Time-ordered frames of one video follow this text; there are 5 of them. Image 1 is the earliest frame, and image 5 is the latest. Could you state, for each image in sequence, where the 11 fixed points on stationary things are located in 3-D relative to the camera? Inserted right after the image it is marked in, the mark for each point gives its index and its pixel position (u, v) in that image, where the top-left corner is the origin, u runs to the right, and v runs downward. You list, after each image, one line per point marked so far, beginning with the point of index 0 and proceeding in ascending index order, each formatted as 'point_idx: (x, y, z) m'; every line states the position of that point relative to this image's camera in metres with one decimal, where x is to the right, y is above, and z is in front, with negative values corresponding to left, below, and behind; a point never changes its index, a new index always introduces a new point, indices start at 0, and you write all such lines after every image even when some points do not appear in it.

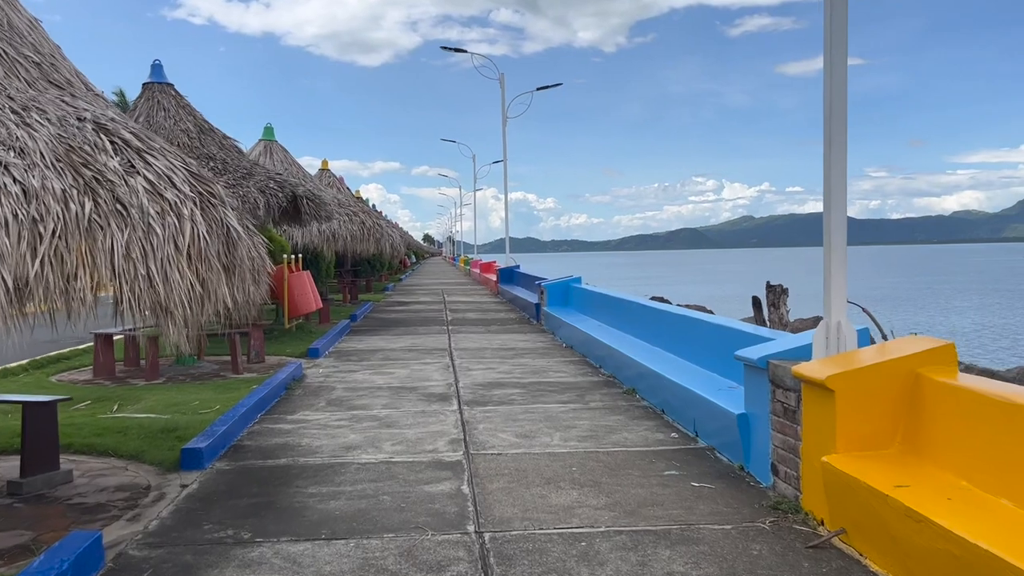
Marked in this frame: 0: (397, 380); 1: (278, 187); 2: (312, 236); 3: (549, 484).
0: (-1.3, -1.0, +9.3) m
1: (-2.7, +1.2, +9.9) m
2: (-3.5, +0.9, +14.6) m
3: (+0.2, -1.2, +5.1) m
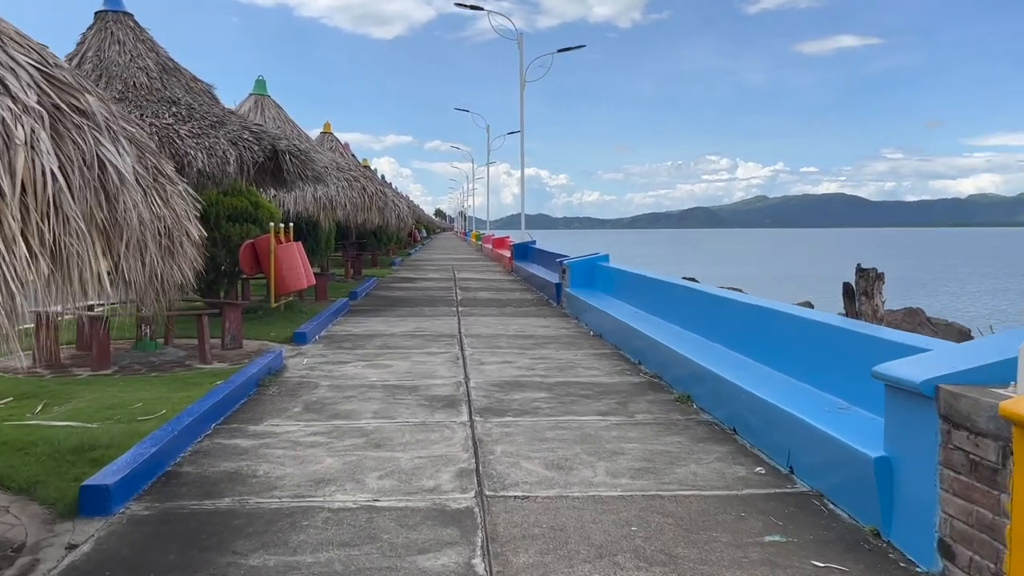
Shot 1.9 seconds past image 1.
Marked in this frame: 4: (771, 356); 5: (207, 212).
0: (-1.1, -0.8, +7.7) m
1: (-2.5, +1.4, +8.2) m
2: (-3.2, +1.3, +12.9) m
3: (+0.4, -1.1, +3.5) m
4: (+1.9, -0.5, +6.6) m
5: (-3.9, +1.0, +10.9) m
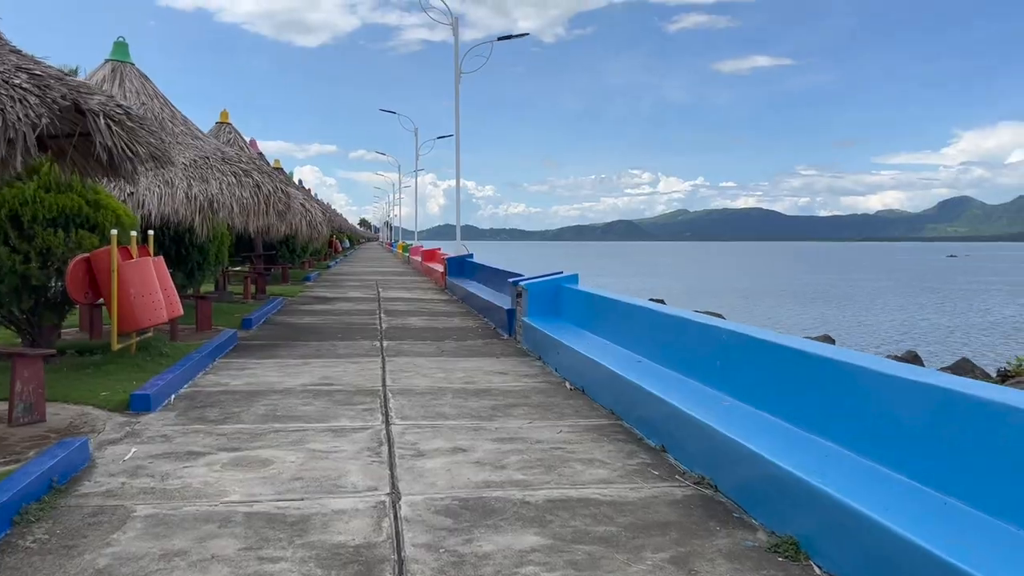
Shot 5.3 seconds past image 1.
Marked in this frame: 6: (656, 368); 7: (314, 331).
0: (-1.3, -1.1, +4.5) m
1: (-2.8, +1.2, +5.0) m
2: (-3.8, +1.0, +9.6) m
3: (+0.5, -1.3, +0.5) m
4: (+1.7, -0.7, +3.8) m
5: (-4.4, +0.7, +7.5) m
6: (+1.1, -0.6, +6.5) m
7: (-2.7, -0.6, +11.7) m
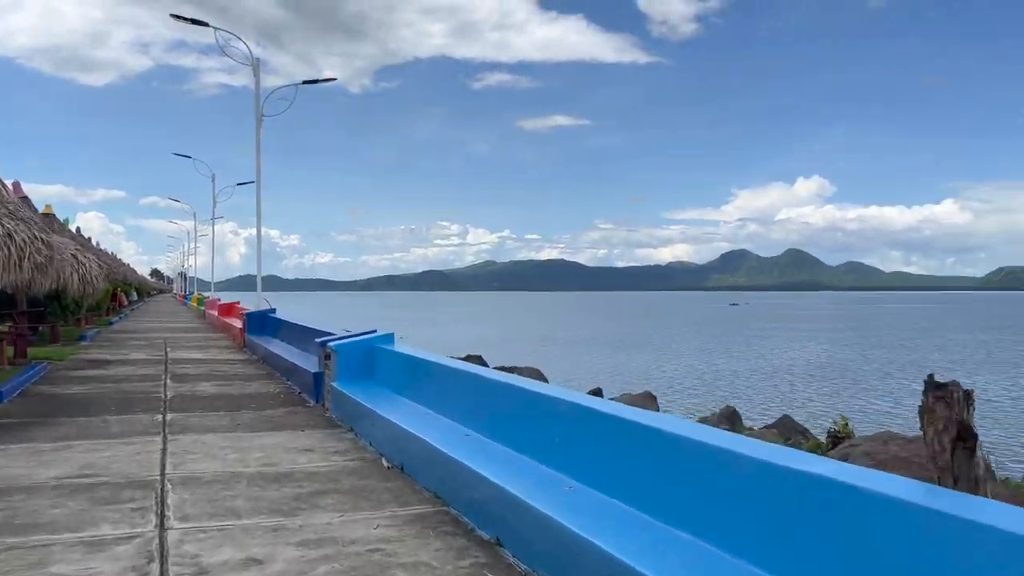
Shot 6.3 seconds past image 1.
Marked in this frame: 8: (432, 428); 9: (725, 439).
0: (-2.1, -1.4, +3.3) m
1: (-3.6, +0.8, +3.6) m
2: (-5.7, +0.3, +7.8) m
3: (+0.6, -1.4, -0.2) m
4: (+1.0, -1.0, +3.3) m
5: (-5.8, +0.1, +5.7) m
6: (-0.2, -1.1, +5.9) m
7: (-5.1, -1.4, +10.0) m
8: (-0.6, -1.0, +6.4) m
9: (+0.9, -0.7, +3.7) m
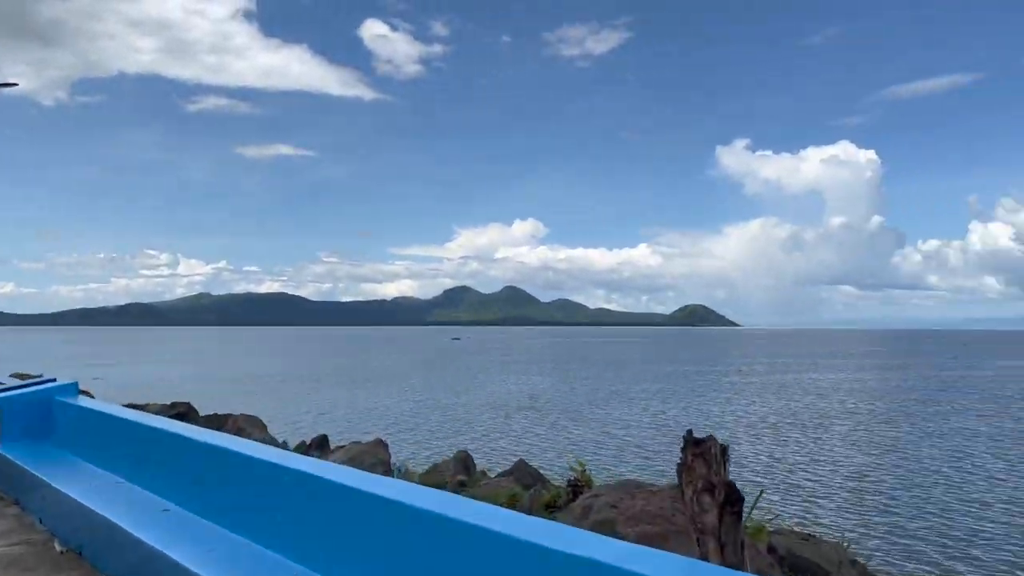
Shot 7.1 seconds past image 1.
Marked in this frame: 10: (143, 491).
0: (-2.9, -1.5, +1.9) m
1: (-4.4, +0.7, +1.7) m
2: (-7.7, +0.1, +5.1) m
3: (+0.8, -1.5, -0.6) m
4: (+0.1, -1.2, +2.9) m
5: (-7.1, 0.0, +3.0) m
6: (-1.9, -1.3, +4.9) m
7: (-7.8, -1.7, +7.3) m
8: (-2.4, -1.3, +5.3) m
9: (-0.1, -0.9, +3.2) m
10: (-2.4, -1.3, +5.5) m
